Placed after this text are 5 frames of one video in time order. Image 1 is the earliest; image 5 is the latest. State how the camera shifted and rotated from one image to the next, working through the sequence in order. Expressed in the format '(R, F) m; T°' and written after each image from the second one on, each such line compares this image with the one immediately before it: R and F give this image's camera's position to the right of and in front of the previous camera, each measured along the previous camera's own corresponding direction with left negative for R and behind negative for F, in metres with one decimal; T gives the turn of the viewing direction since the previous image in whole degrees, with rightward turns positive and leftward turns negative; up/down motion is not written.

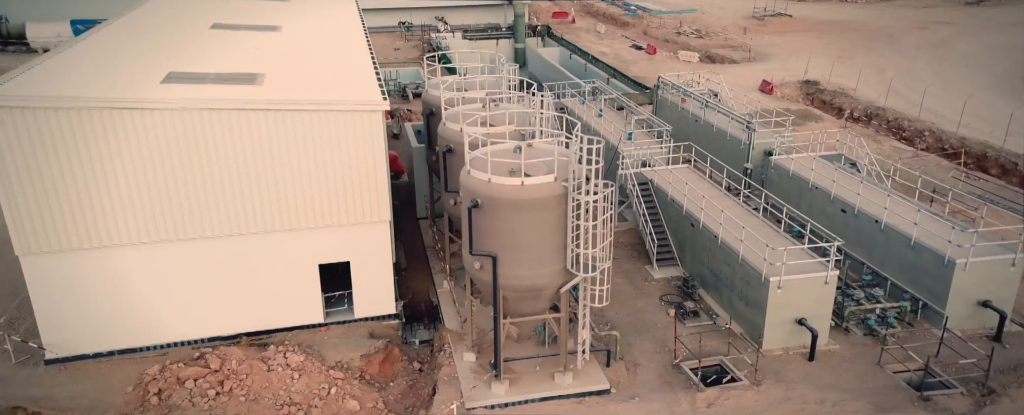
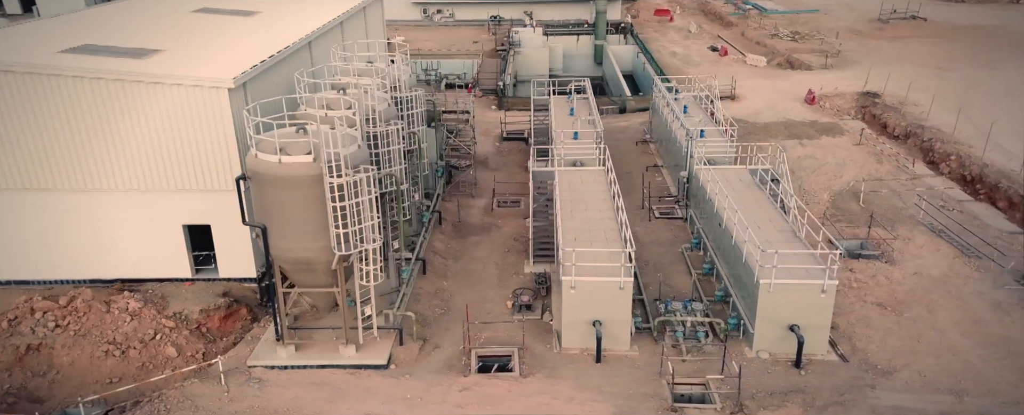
(+7.9, -0.2) m; -11°
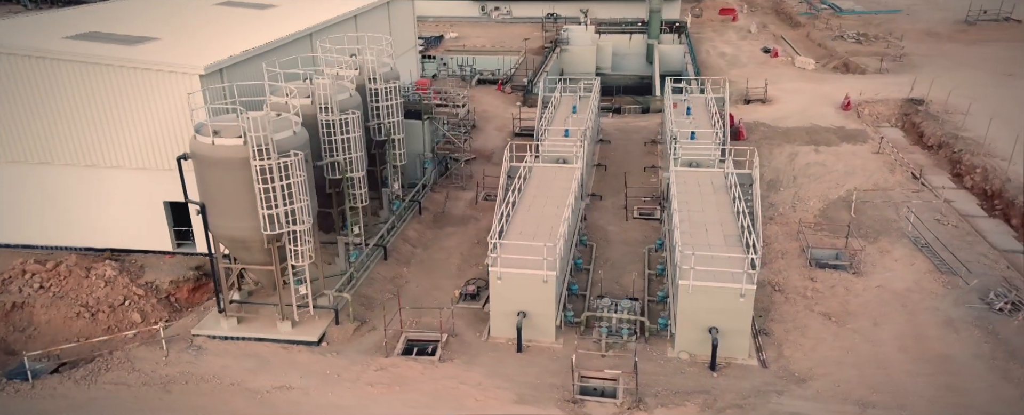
(+3.5, -0.4) m; -6°
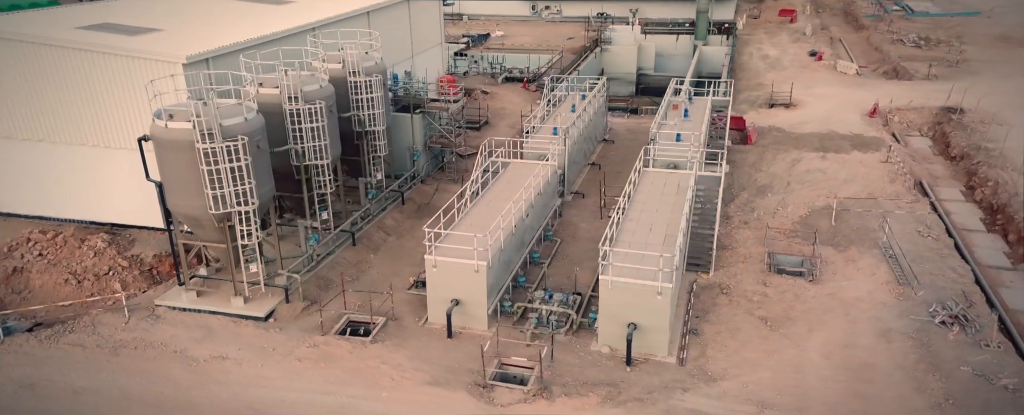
(+3.3, -0.6) m; -5°
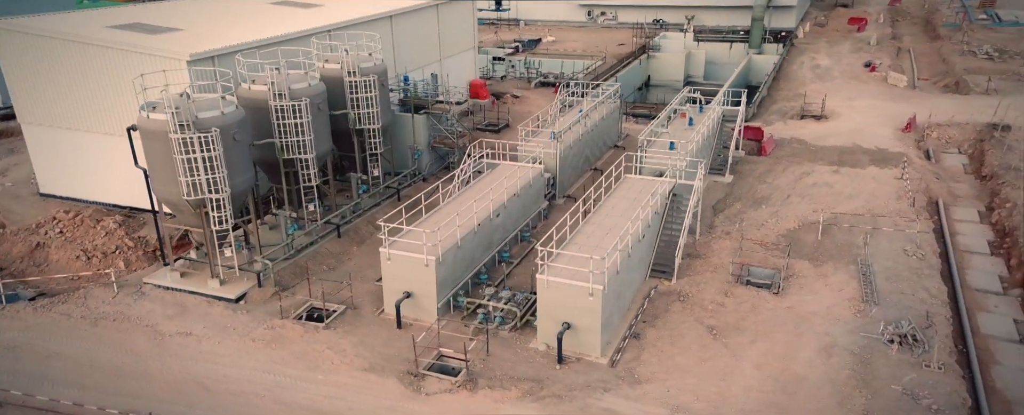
(+3.2, -0.6) m; -6°
